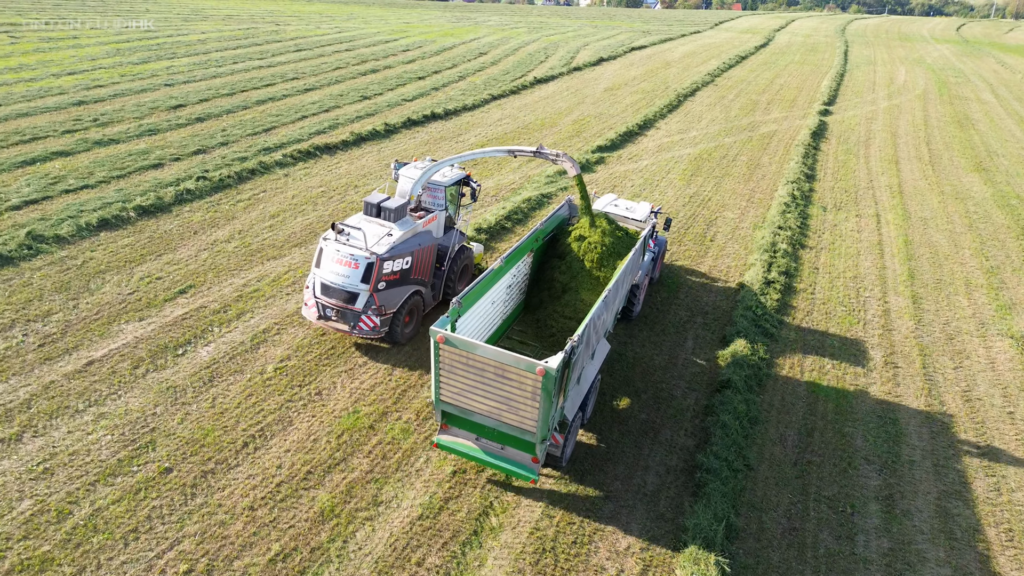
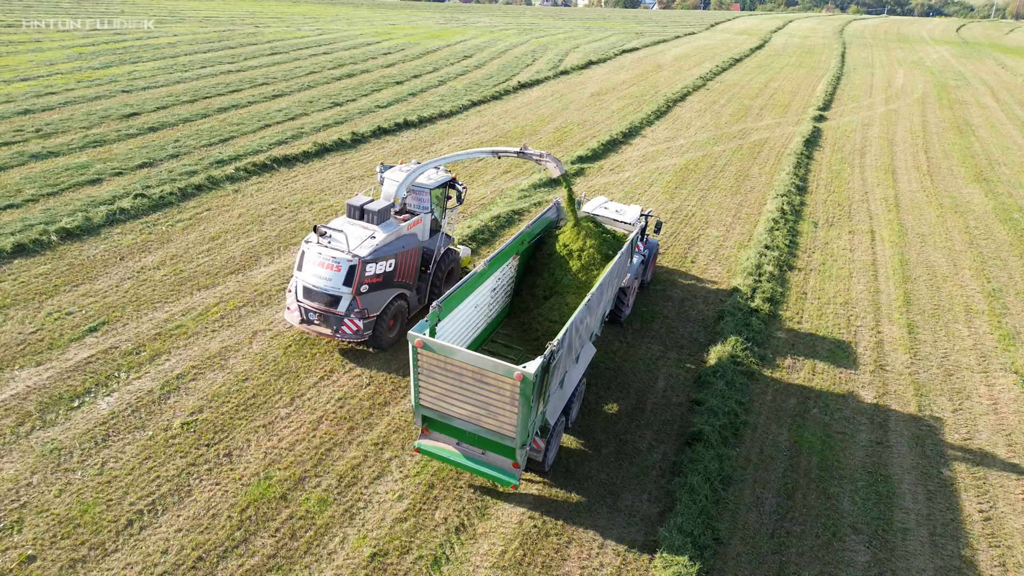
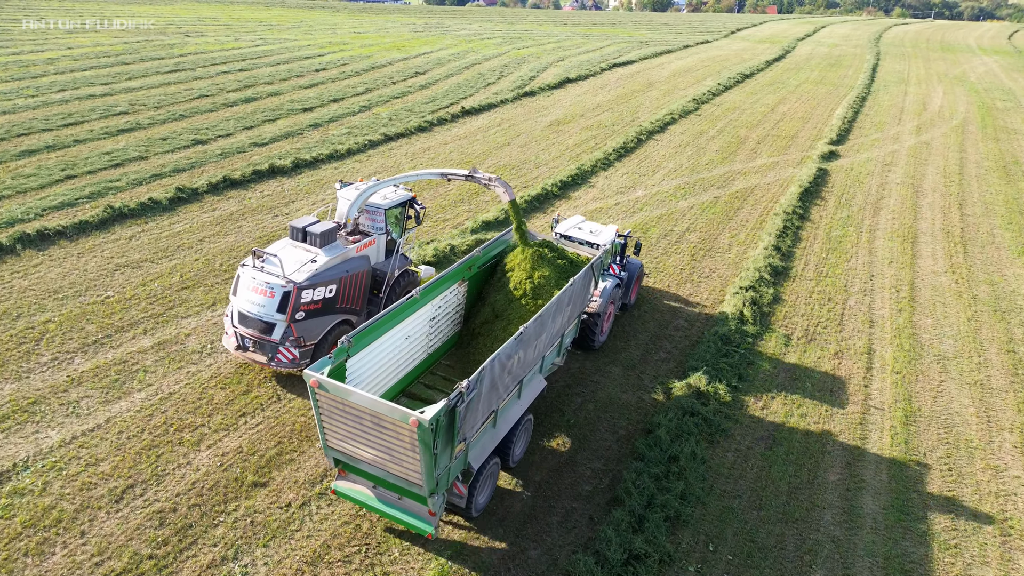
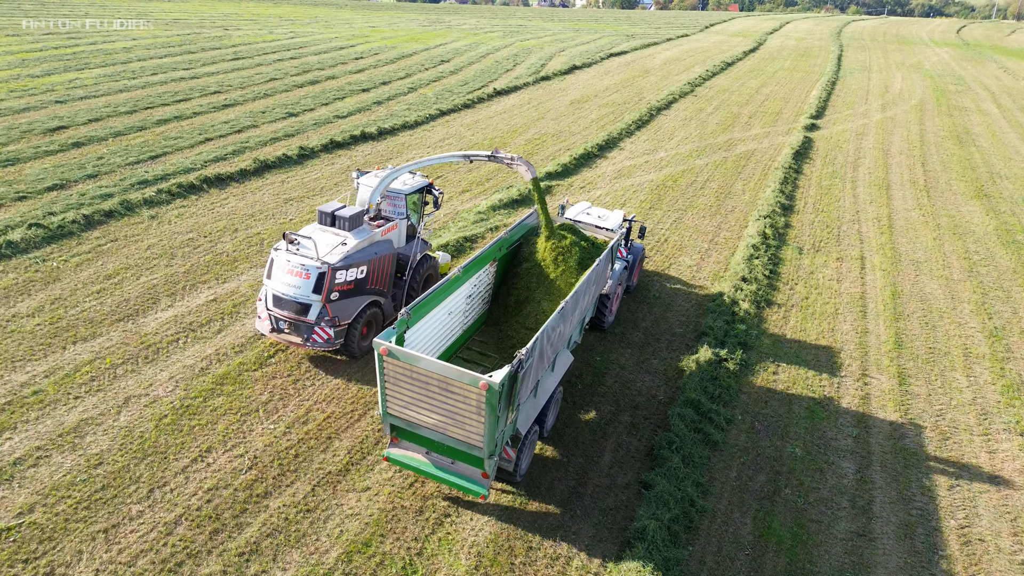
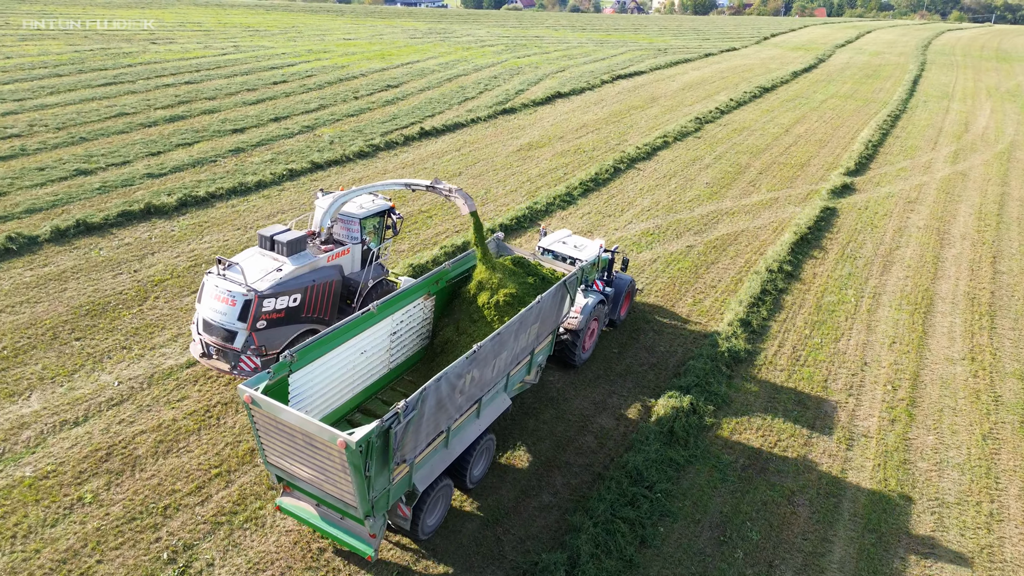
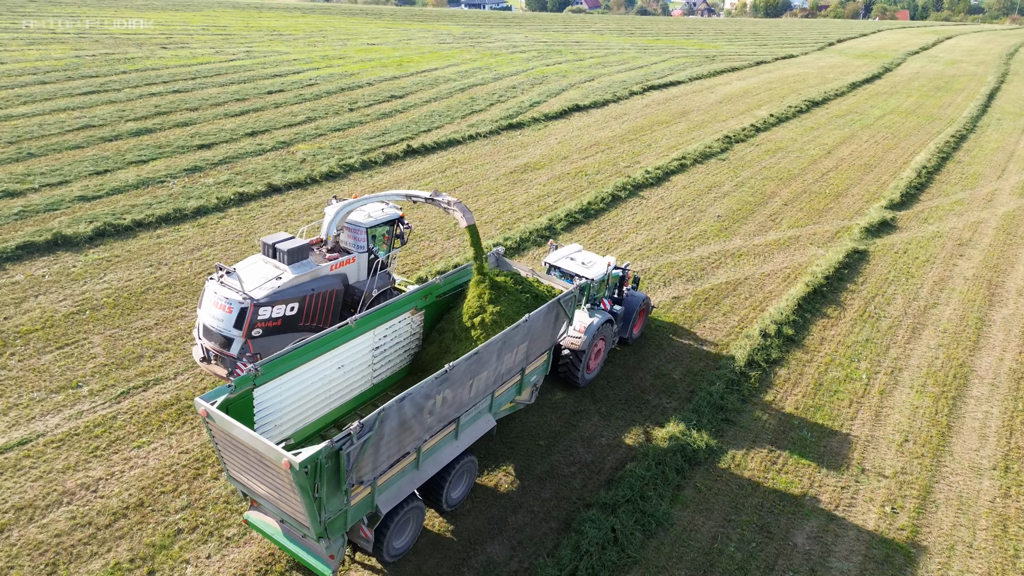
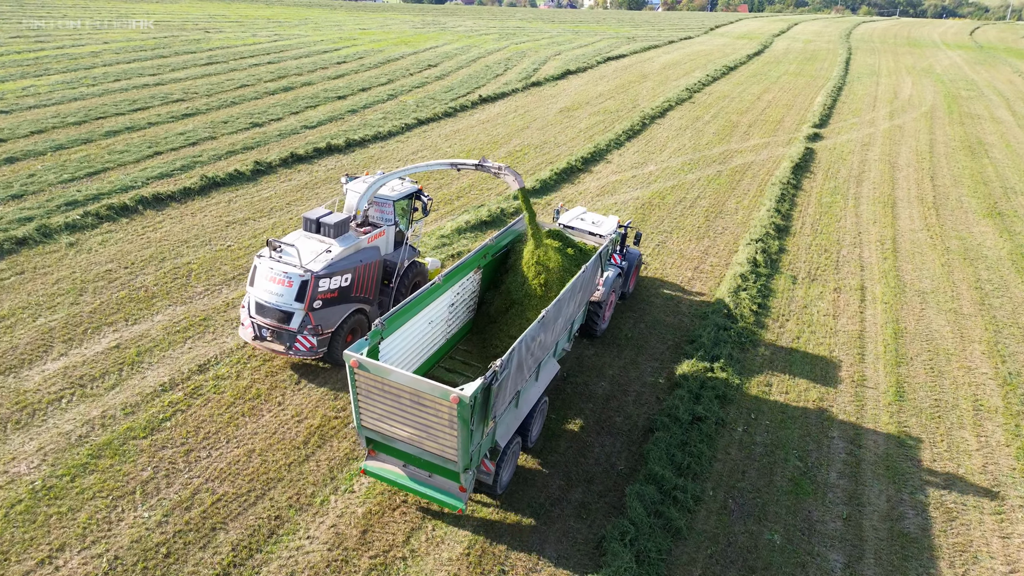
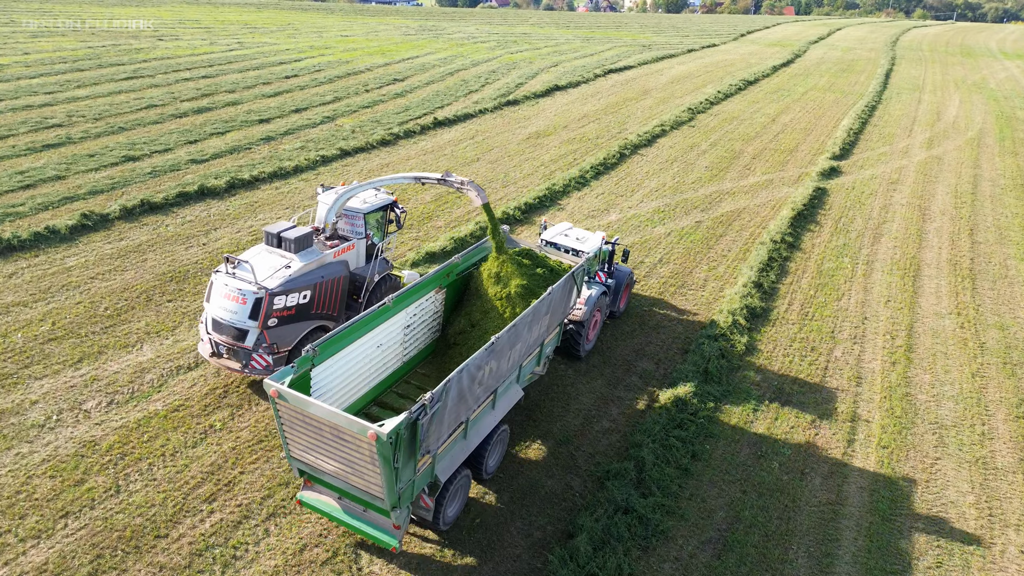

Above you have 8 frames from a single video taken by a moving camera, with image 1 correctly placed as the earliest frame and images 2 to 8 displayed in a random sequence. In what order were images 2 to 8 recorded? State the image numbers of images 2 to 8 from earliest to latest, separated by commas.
2, 4, 7, 3, 8, 5, 6
